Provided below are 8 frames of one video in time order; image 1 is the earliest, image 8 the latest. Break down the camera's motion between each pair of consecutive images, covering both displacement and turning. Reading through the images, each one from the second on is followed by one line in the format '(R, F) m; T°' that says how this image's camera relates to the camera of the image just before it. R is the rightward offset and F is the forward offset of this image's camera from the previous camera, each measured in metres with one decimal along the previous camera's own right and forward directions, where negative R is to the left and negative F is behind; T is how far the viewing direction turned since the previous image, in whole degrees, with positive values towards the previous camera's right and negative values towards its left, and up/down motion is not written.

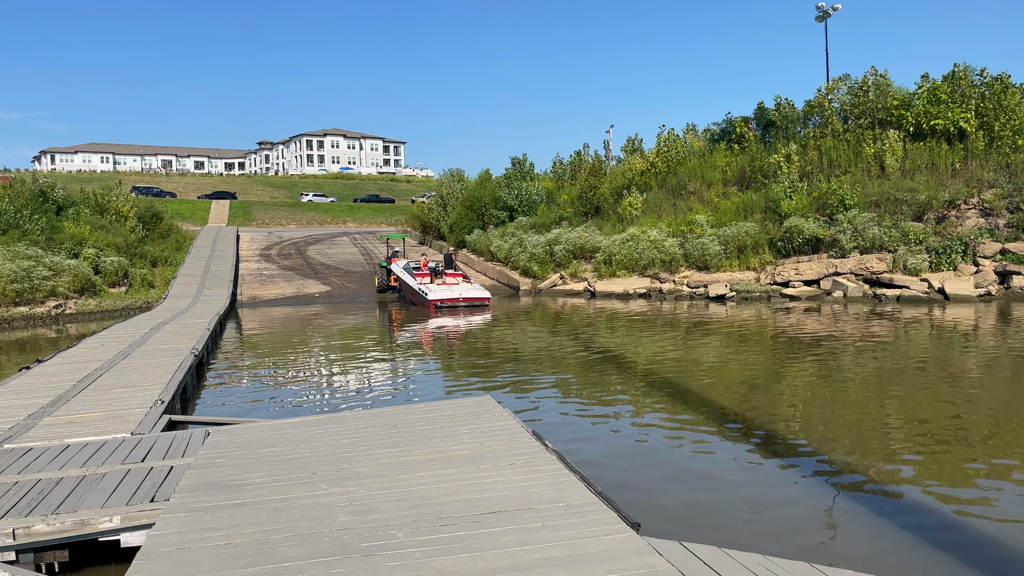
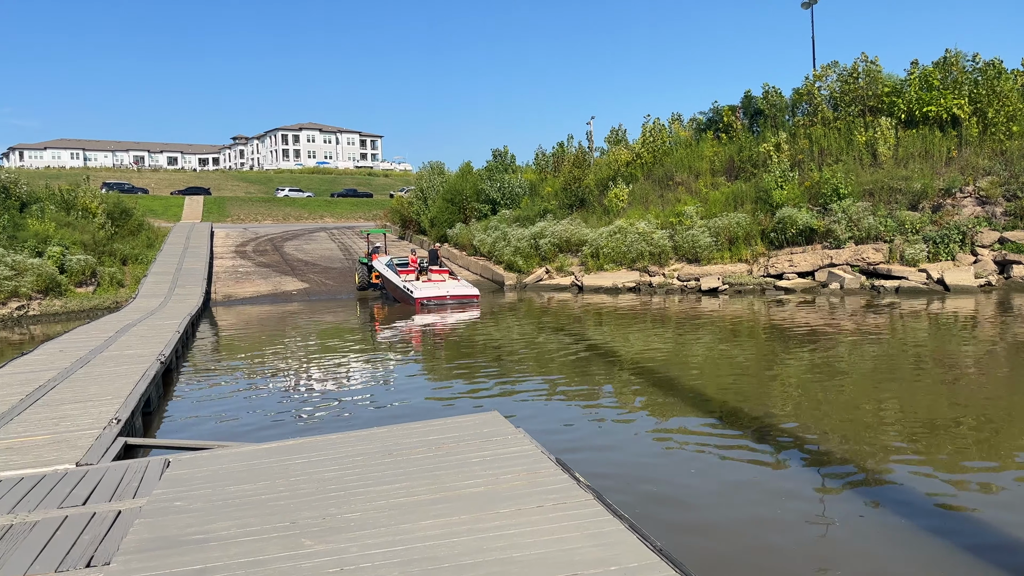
(-0.2, +0.7) m; +2°
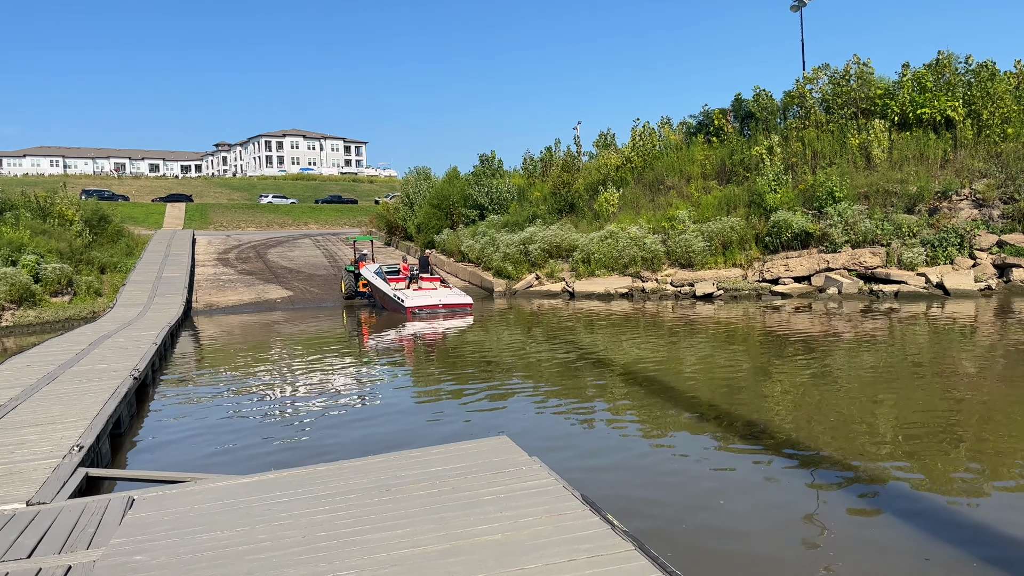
(-0.1, +0.5) m; +1°
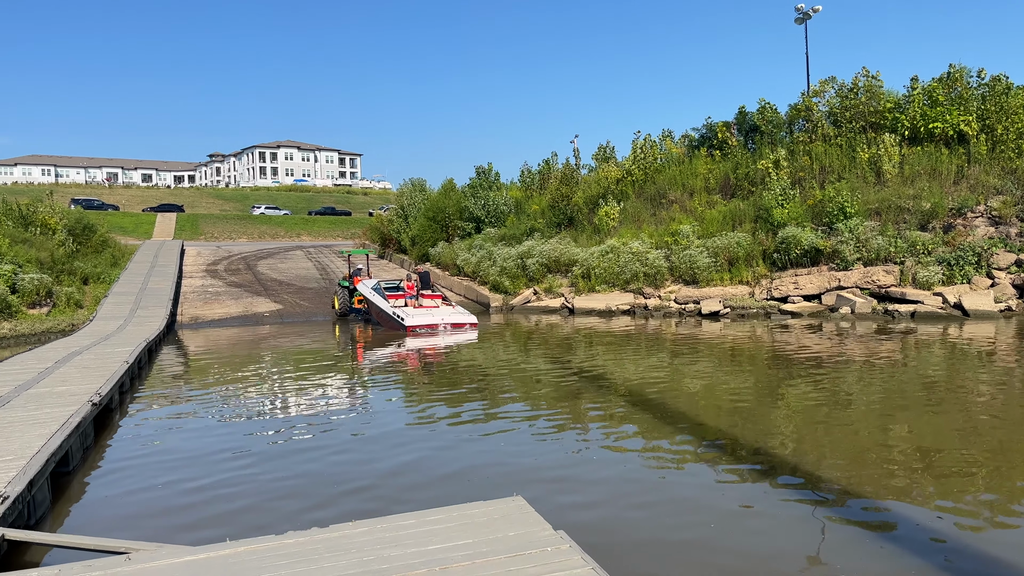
(-0.1, +0.7) m; 0°
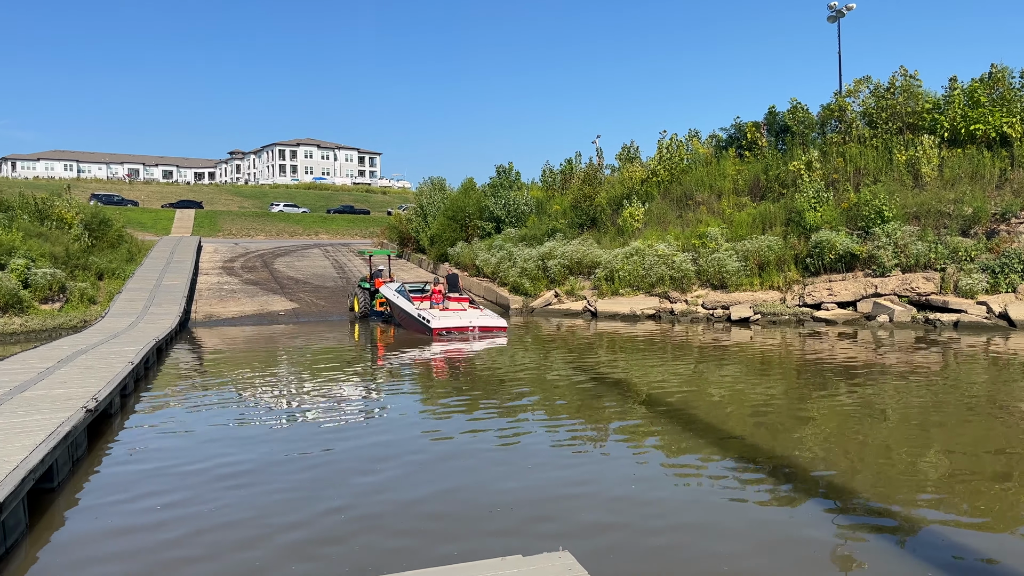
(-0.1, +0.6) m; -1°
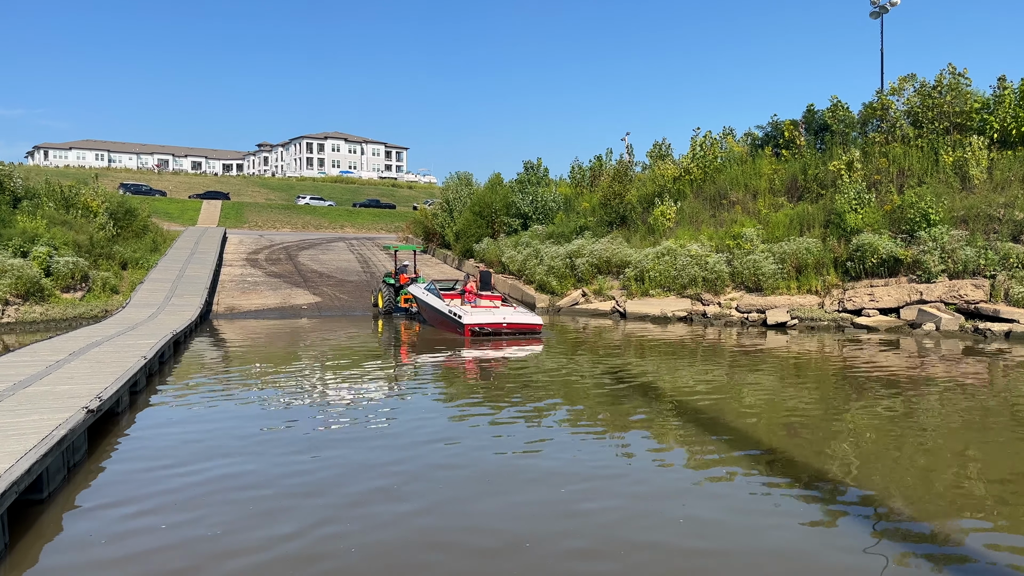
(-0.1, +0.5) m; -2°
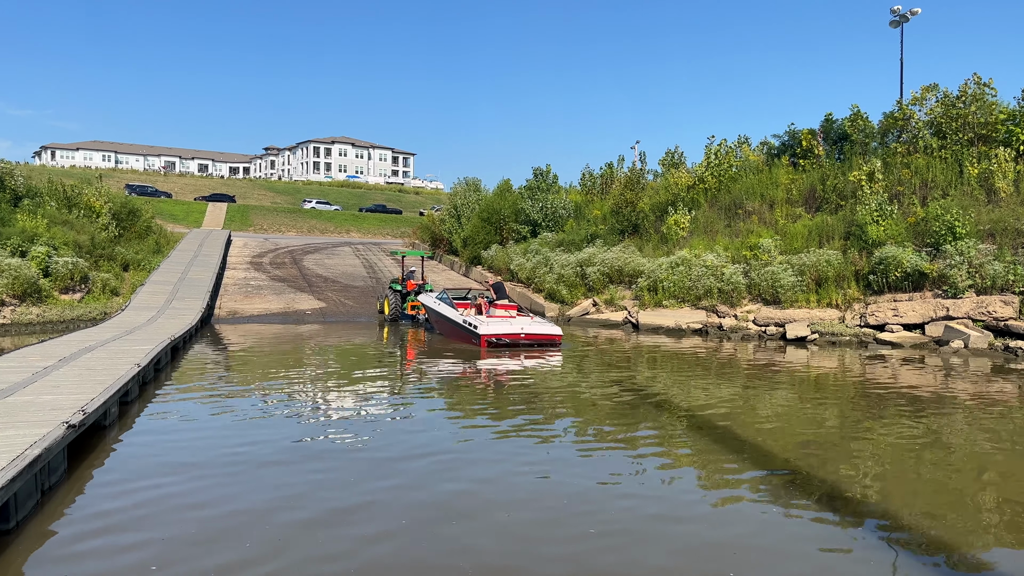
(-0.1, +0.5) m; 0°
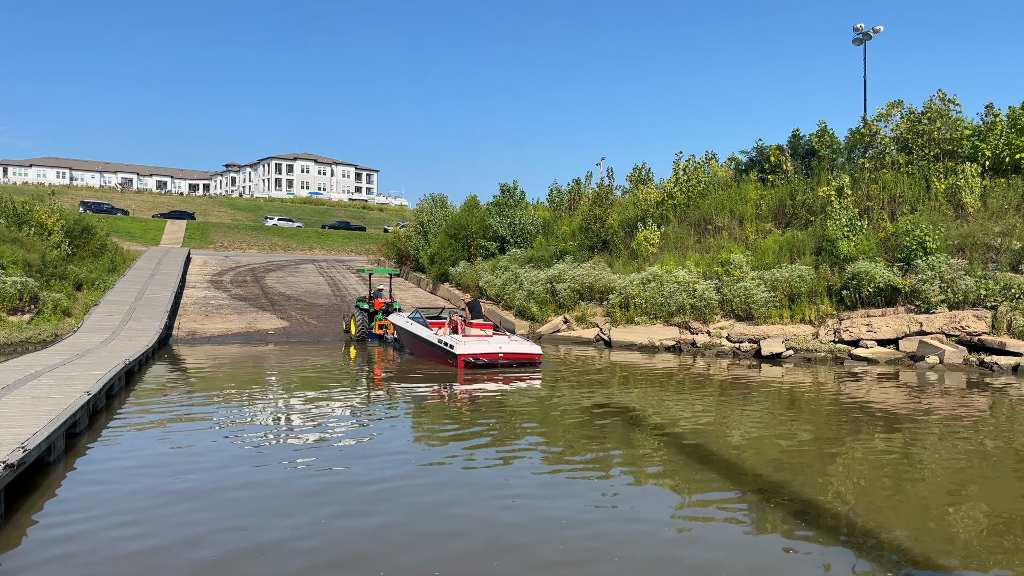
(-0.2, +0.4) m; +3°
